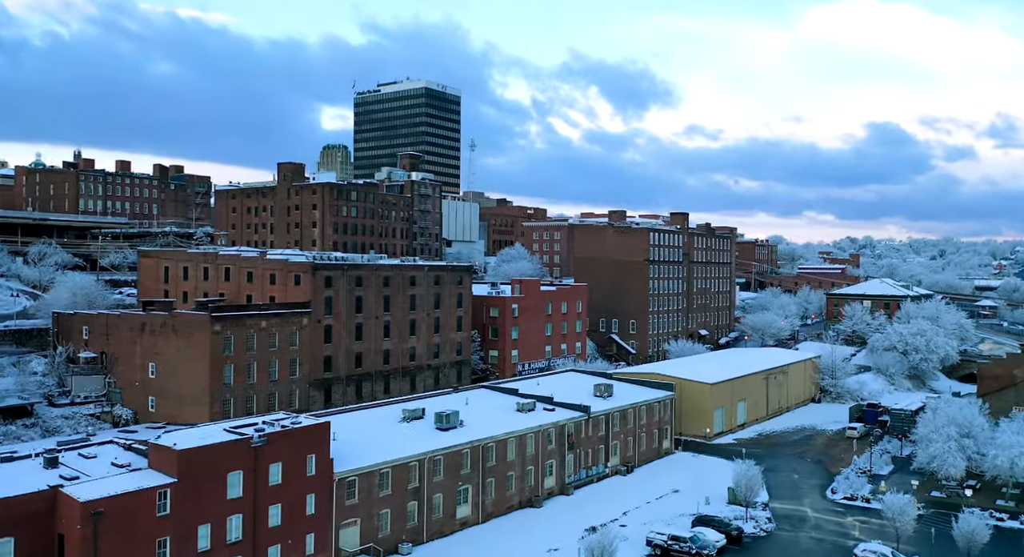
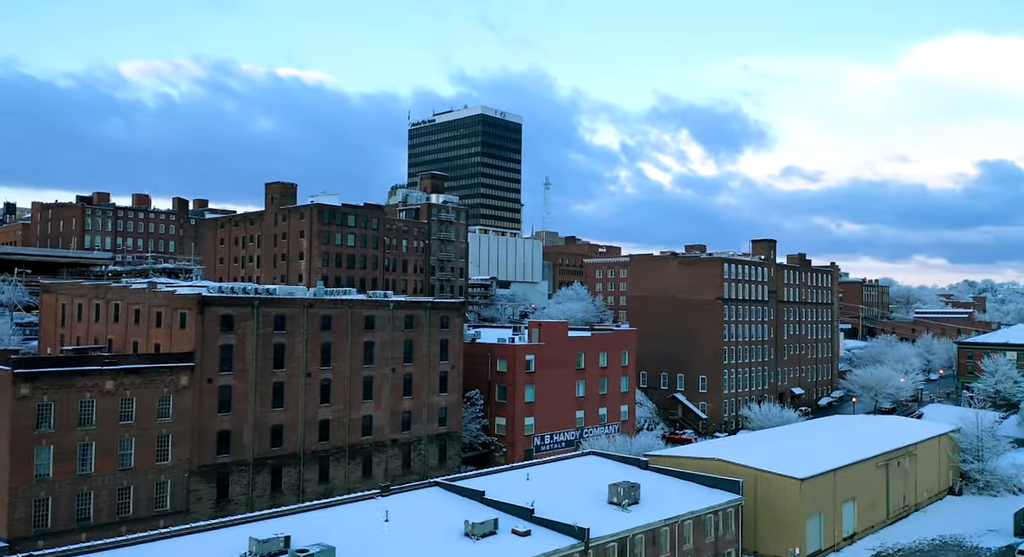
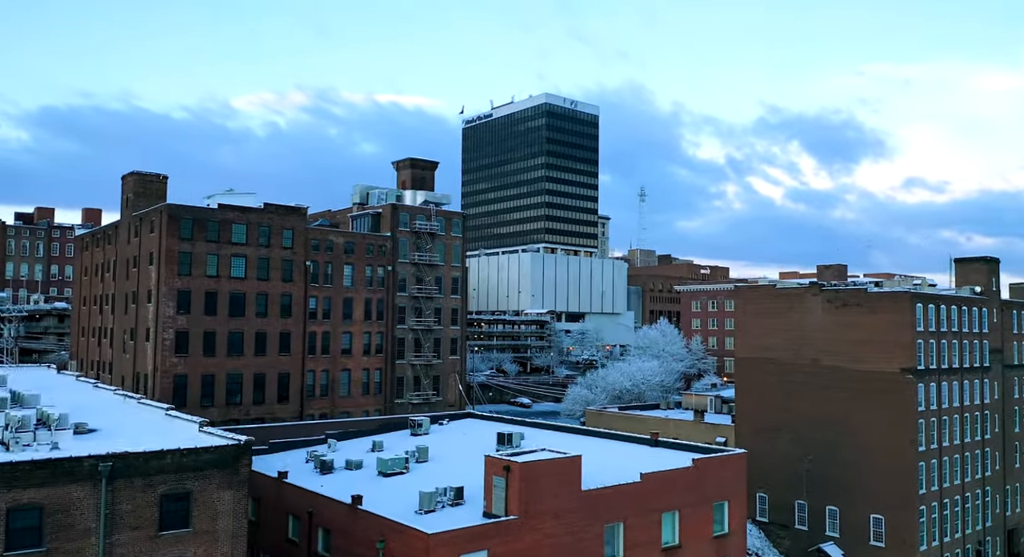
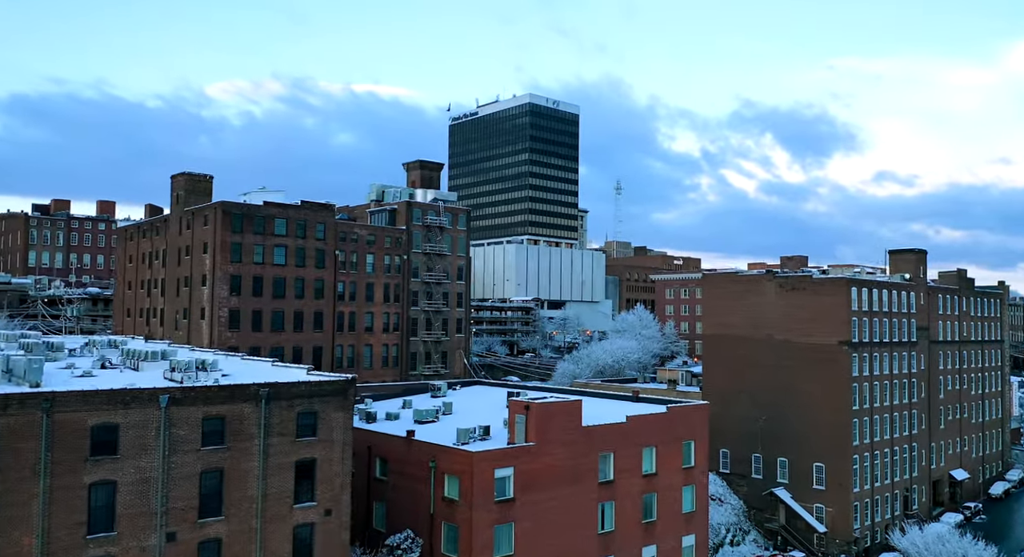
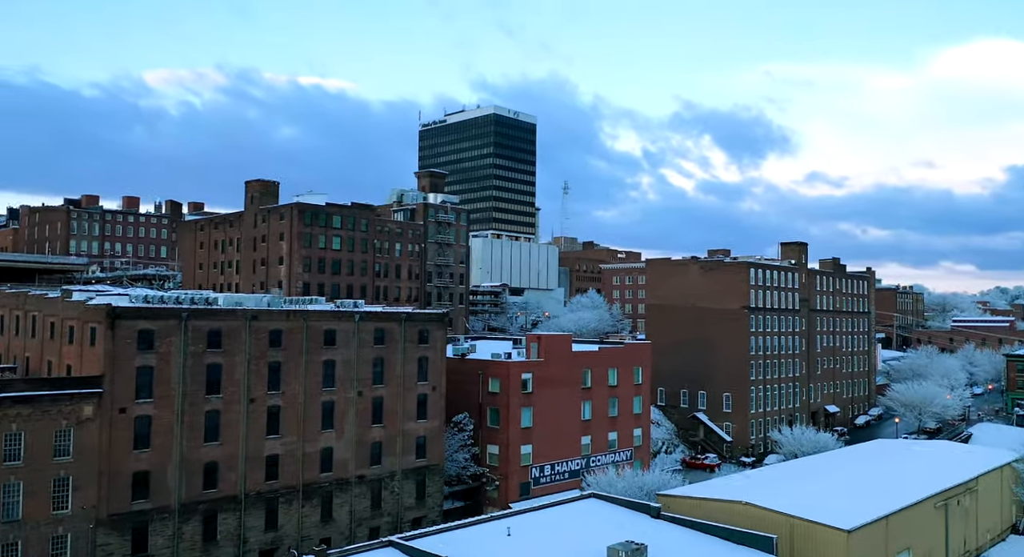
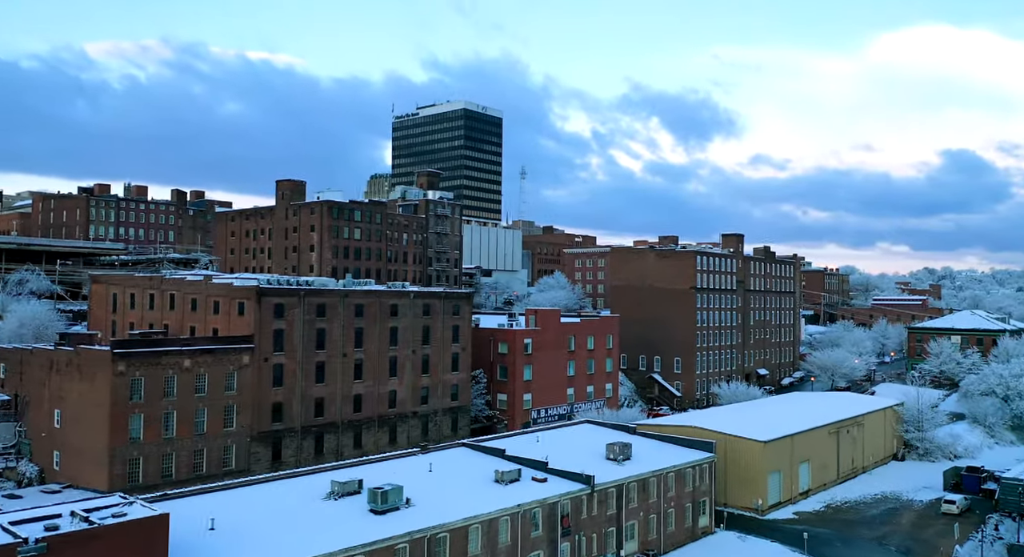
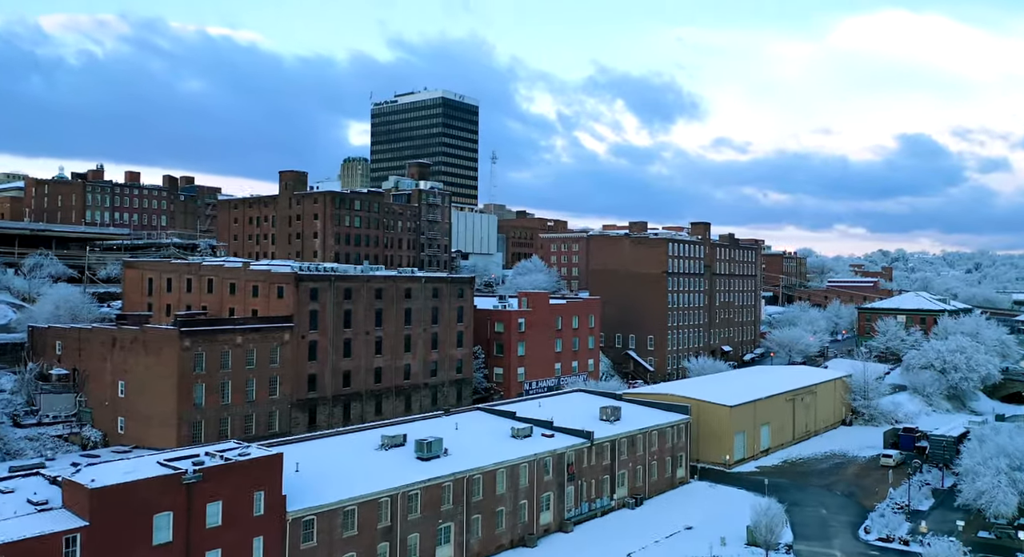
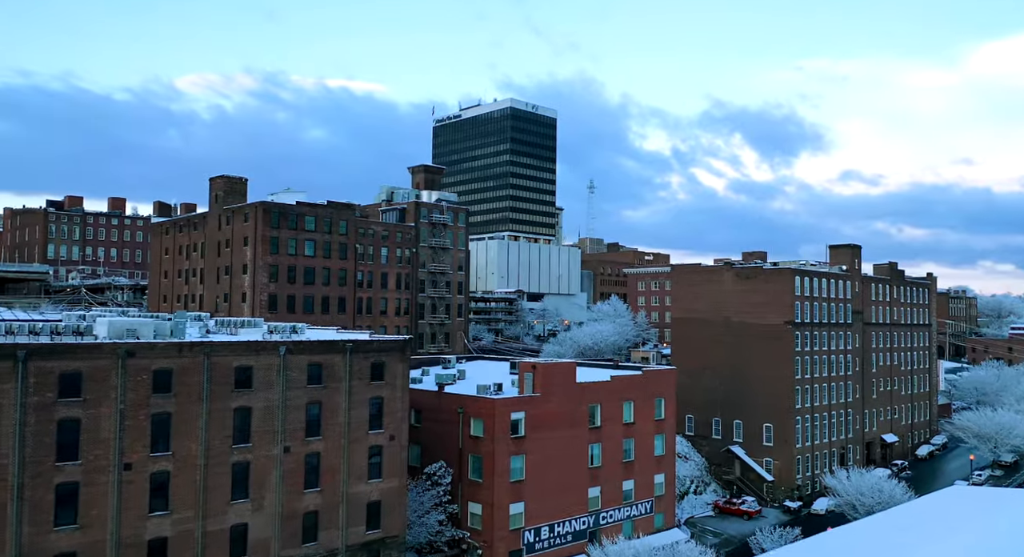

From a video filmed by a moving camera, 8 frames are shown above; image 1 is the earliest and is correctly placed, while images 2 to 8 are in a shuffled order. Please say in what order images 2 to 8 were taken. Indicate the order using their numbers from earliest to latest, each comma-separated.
7, 6, 2, 5, 8, 4, 3
